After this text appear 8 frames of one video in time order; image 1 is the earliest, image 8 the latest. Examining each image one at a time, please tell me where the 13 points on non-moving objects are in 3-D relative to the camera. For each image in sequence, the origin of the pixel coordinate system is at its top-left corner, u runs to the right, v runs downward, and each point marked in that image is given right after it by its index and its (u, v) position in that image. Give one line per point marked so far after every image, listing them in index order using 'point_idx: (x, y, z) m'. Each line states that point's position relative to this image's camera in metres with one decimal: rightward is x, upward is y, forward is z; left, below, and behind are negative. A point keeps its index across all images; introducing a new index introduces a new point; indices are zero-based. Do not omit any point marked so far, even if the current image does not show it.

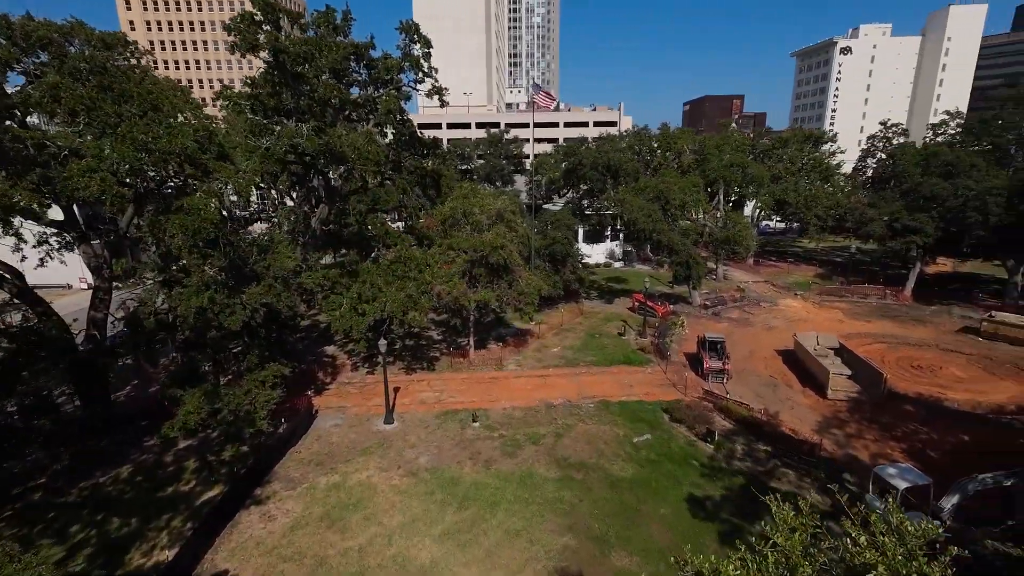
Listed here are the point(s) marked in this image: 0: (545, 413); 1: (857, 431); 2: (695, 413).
0: (+1.3, -5.1, +19.6) m
1: (+12.9, -5.4, +18.0) m
2: (+7.1, -4.8, +18.7) m
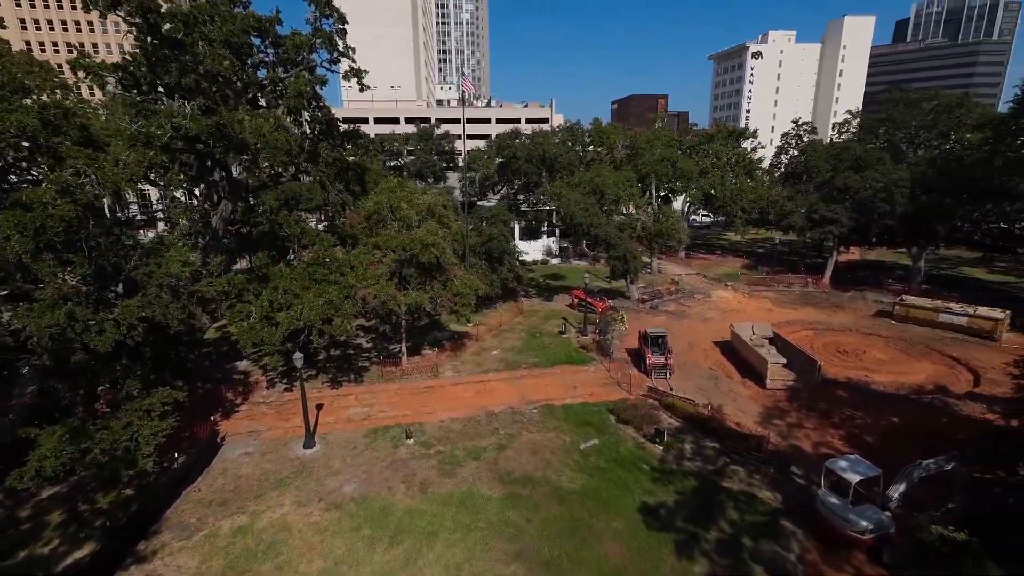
0: (-1.0, -5.1, +18.1) m
1: (+10.7, -5.0, +18.0) m
2: (+4.8, -4.6, +17.9) m
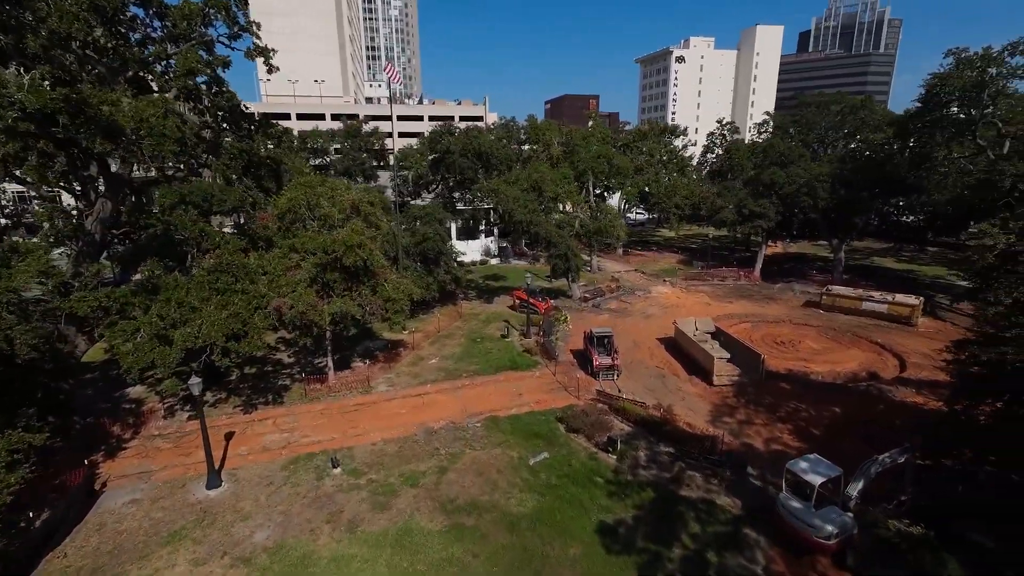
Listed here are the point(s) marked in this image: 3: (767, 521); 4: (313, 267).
0: (-3.0, -5.2, +16.3) m
1: (+8.6, -4.7, +17.7) m
2: (+2.8, -4.6, +16.9) m
3: (+6.6, -6.1, +12.5) m
4: (-7.5, +0.8, +18.1) m
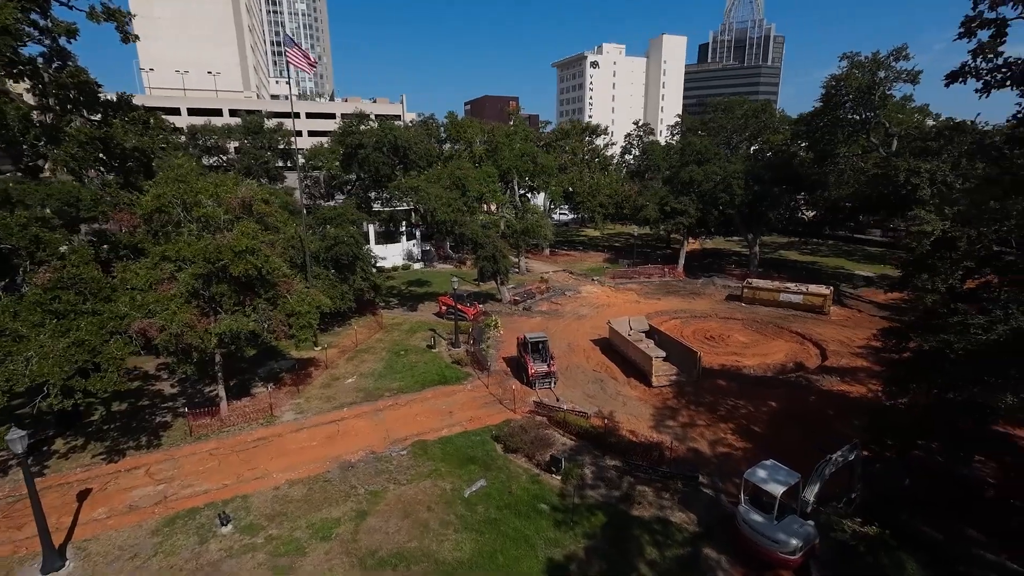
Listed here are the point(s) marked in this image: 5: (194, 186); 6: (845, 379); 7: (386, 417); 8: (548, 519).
0: (-5.0, -5.5, +13.8) m
1: (+6.3, -4.6, +17.0) m
2: (+0.6, -4.7, +15.3) m
3: (+5.1, -6.0, +11.5) m
4: (-10.0, +0.3, +15.0) m
5: (-10.6, +3.4, +16.2) m
6: (+13.7, -3.7, +19.8) m
7: (-4.6, -4.7, +17.6) m
8: (+0.9, -5.8, +12.1) m
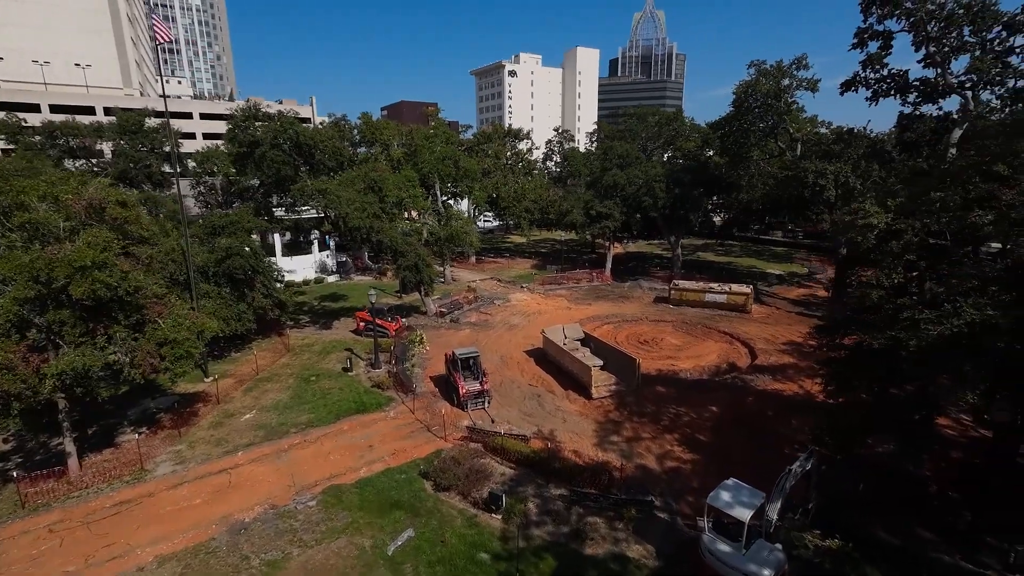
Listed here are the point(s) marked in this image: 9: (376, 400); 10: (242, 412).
0: (-6.5, -6.0, +11.1) m
1: (+4.0, -4.8, +15.9) m
2: (-1.3, -5.0, +13.4) m
3: (+3.8, -6.0, +10.3) m
4: (-11.9, -0.4, +11.5) m
5: (-12.9, +2.6, +12.7) m
6: (+10.9, -3.7, +19.8) m
7: (-6.8, -5.2, +14.9) m
8: (-0.5, -6.0, +10.3) m
9: (-5.2, -4.3, +18.4) m
10: (-9.9, -4.5, +17.7) m
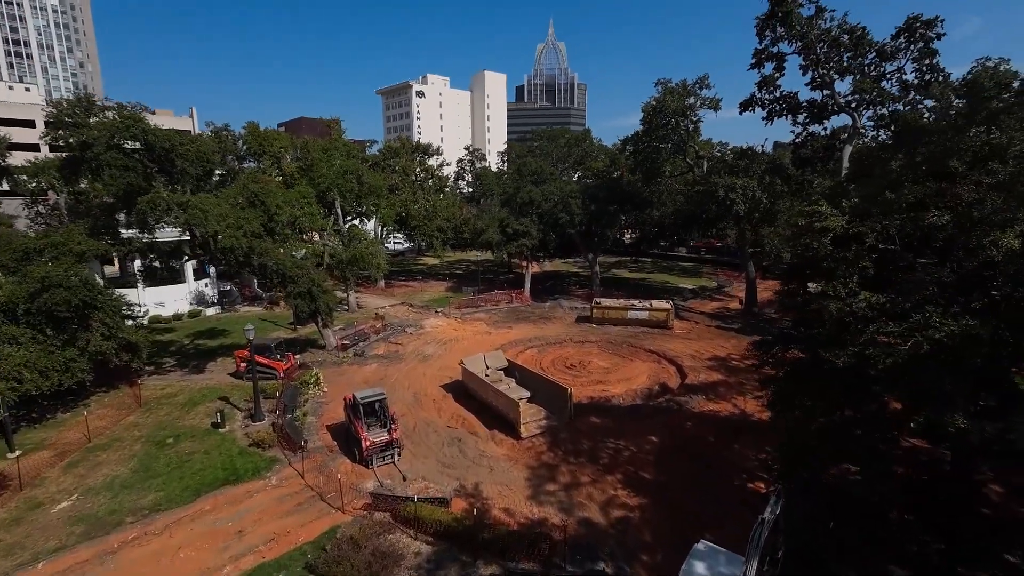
0: (-7.8, -6.7, +7.1) m
1: (+1.7, -5.4, +13.7) m
2: (-3.1, -5.7, +10.3) m
3: (+2.5, -6.4, +8.1) m
4: (-13.4, -1.3, +6.8) m
5: (-14.7, +1.6, +7.9) m
6: (+7.7, -4.3, +18.8) m
7: (-8.7, -6.2, +10.8) m
8: (-1.7, -6.5, +7.3) m
9: (-7.8, -5.3, +14.6) m
10: (-12.3, -5.7, +13.0) m
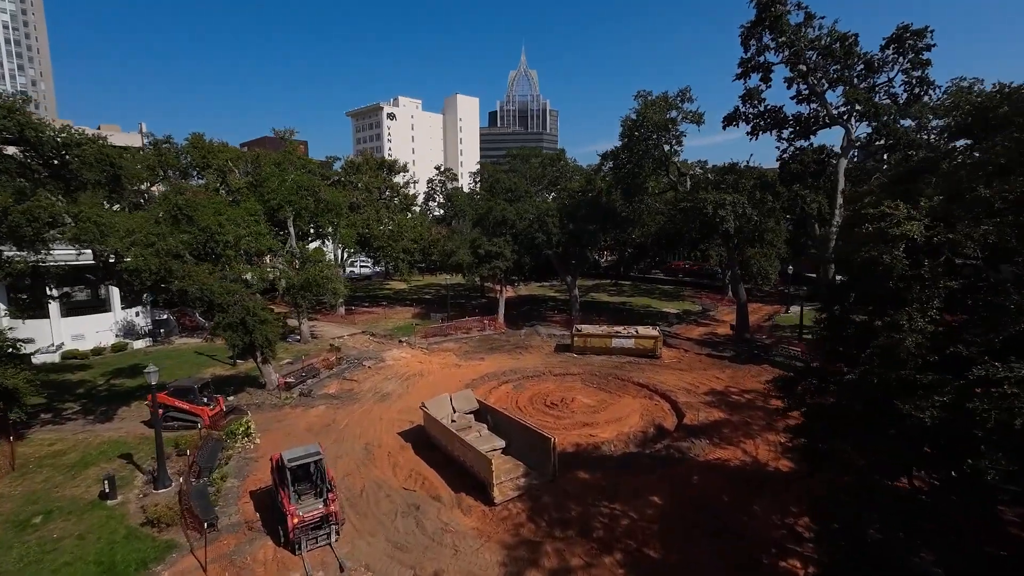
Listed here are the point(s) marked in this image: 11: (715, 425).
0: (-8.1, -7.1, +3.5) m
1: (+1.0, -6.0, +10.7) m
2: (-3.5, -6.2, +7.0) m
3: (+2.1, -6.7, +5.1) m
4: (-13.7, -1.7, +3.2) m
5: (-15.1, +1.2, +4.4) m
6: (+6.8, -5.1, +16.1) m
7: (-9.2, -6.7, +7.2) m
8: (-2.0, -6.9, +4.1) m
9: (-8.5, -6.1, +11.1) m
10: (-12.9, -6.4, +9.3) m
11: (+7.3, -4.9, +17.4) m
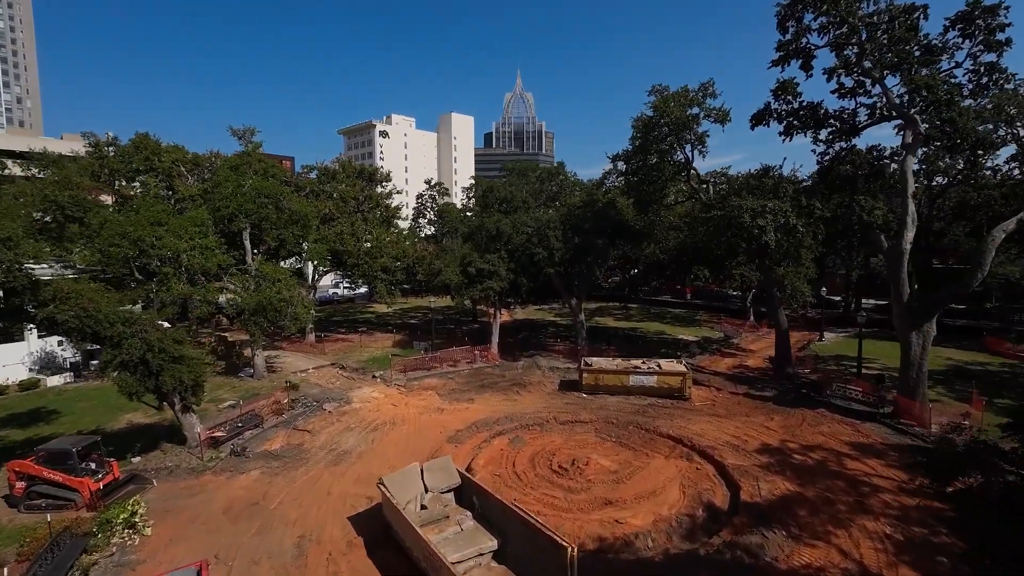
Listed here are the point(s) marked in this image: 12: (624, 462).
0: (-8.1, -7.2, -1.4) m
1: (+1.0, -6.4, +5.9) m
2: (-3.6, -6.4, +2.2) m
3: (+2.1, -6.9, +0.3) m
4: (-13.7, -1.8, -1.5) m
5: (-15.1, +1.0, -0.2) m
6: (+6.7, -5.8, +11.4) m
7: (-9.2, -7.0, +2.3) m
8: (-2.0, -7.0, -0.8) m
9: (-8.6, -6.5, +6.2) m
10: (-13.0, -6.7, +4.3) m
11: (+7.2, -5.6, +12.7) m
12: (+3.6, -5.5, +15.3) m
